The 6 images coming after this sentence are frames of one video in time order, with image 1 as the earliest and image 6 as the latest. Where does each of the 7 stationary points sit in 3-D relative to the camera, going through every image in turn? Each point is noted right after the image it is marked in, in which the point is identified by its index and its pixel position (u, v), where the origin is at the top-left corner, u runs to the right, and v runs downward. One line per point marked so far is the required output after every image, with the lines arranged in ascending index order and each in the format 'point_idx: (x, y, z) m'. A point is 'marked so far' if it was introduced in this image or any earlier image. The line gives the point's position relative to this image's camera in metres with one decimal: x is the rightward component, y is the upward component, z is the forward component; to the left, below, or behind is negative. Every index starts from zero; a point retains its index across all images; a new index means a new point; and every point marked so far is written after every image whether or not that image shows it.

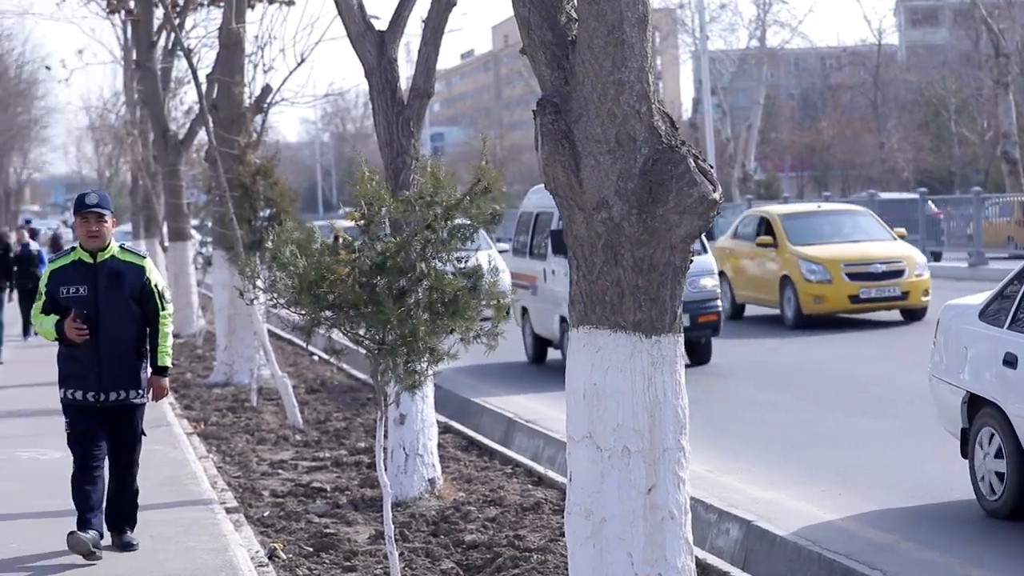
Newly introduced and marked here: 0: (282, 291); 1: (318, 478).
0: (-1.2, 0.0, +8.0) m
1: (-1.2, -1.3, +9.4) m
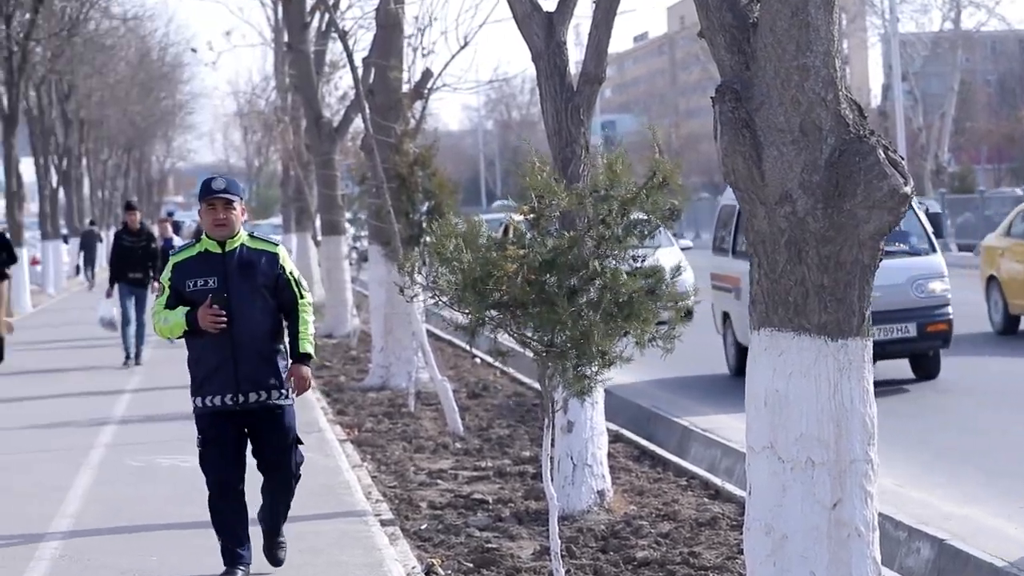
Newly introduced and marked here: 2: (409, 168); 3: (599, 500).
0: (-0.3, 0.0, +7.6) m
1: (-0.2, -1.2, +8.9) m
2: (-0.9, +1.1, +13.6) m
3: (+0.5, -1.2, +8.3) m
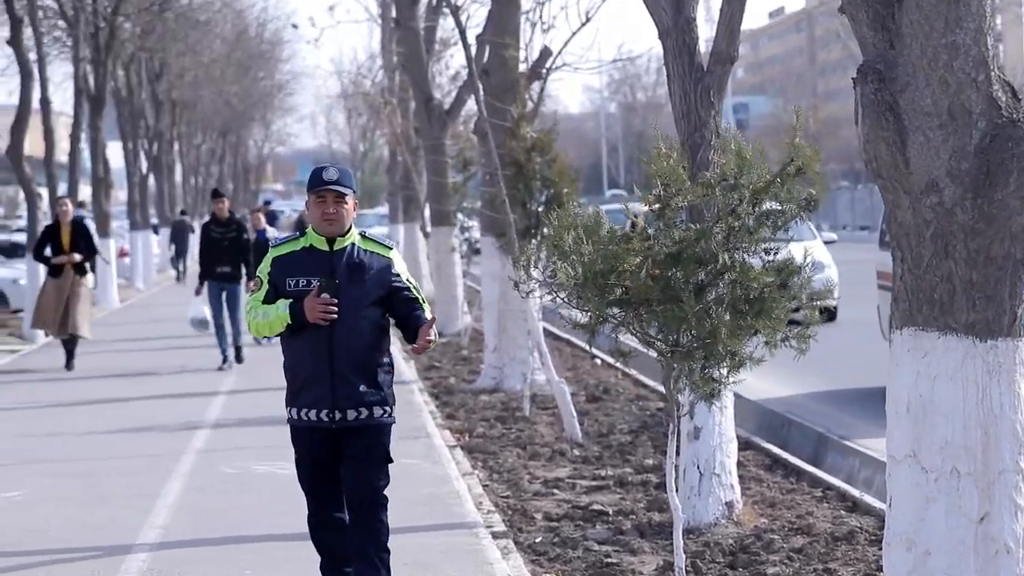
0: (+0.2, 0.0, +7.1) m
1: (+0.5, -1.2, +8.4) m
2: (+0.2, +1.2, +13.1) m
3: (+1.1, -1.2, +7.8) m
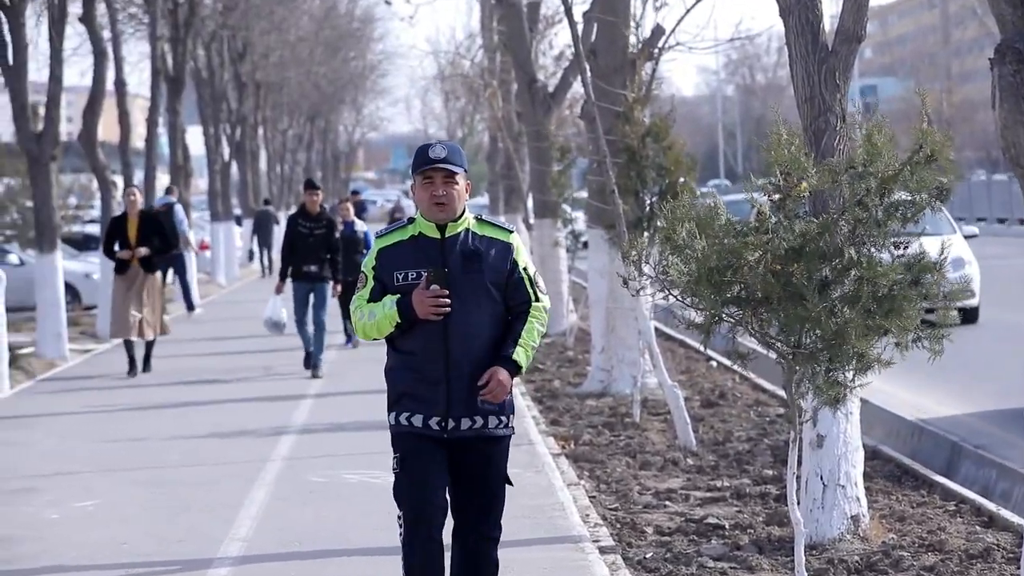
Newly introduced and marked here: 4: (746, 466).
0: (+0.7, 0.0, +6.6) m
1: (+1.1, -1.2, +7.9) m
2: (+1.1, +1.2, +12.6) m
3: (+1.7, -1.2, +7.2) m
4: (+1.5, -1.1, +9.3) m
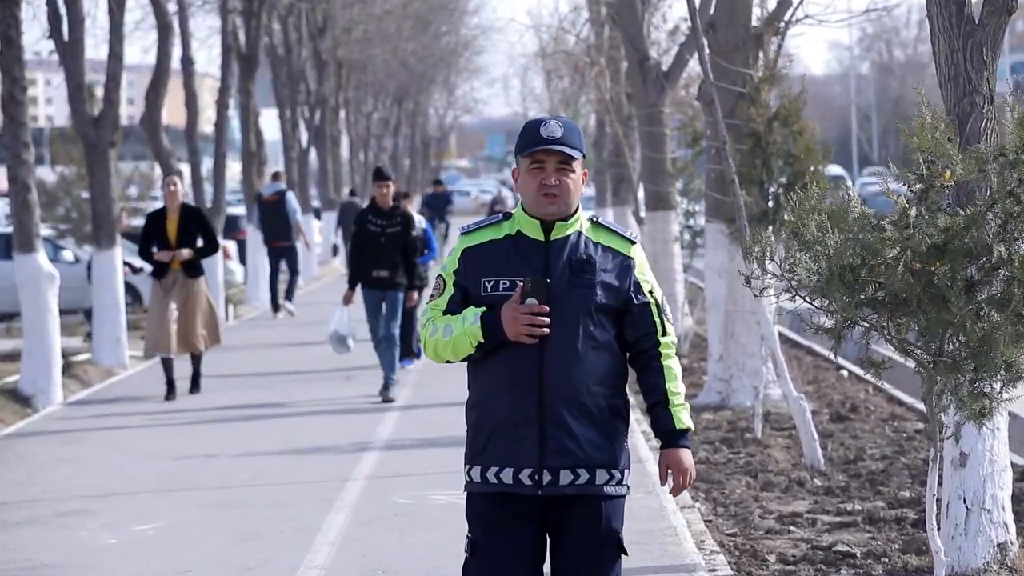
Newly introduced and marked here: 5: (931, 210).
0: (+1.2, 0.0, +6.0) m
1: (+1.6, -1.2, +7.3) m
2: (+2.0, +1.3, +11.9) m
3: (+2.1, -1.2, +6.5) m
4: (+2.1, -1.1, +8.6) m
5: (+1.6, +0.3, +5.8) m
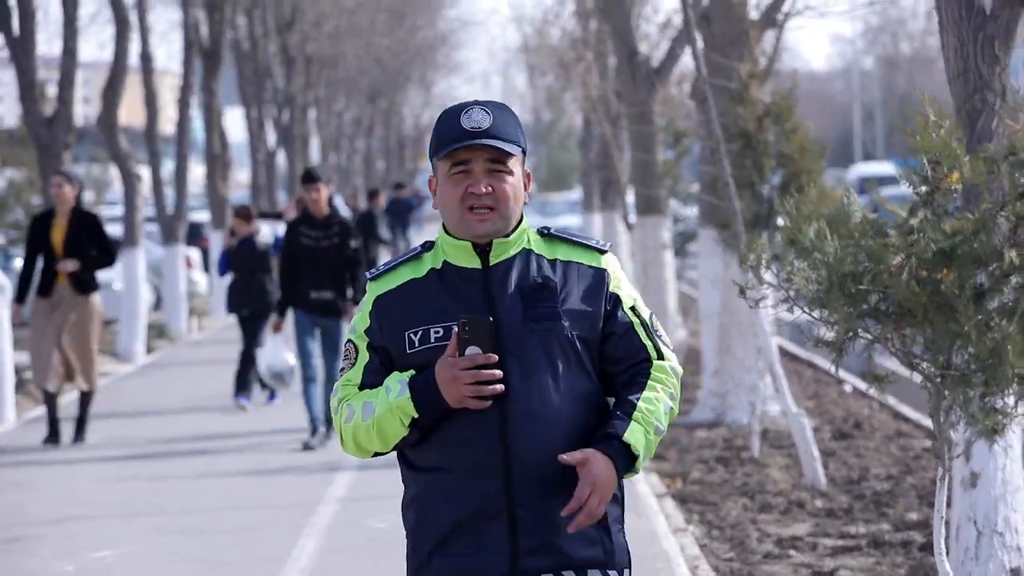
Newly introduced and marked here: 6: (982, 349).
0: (+1.1, 0.0, +5.7) m
1: (+1.5, -1.2, +7.0) m
2: (+1.9, +1.2, +11.6) m
3: (+2.1, -1.2, +6.2) m
4: (+2.0, -1.2, +8.3) m
5: (+1.6, +0.3, +5.5) m
6: (+1.7, -0.2, +5.3) m
